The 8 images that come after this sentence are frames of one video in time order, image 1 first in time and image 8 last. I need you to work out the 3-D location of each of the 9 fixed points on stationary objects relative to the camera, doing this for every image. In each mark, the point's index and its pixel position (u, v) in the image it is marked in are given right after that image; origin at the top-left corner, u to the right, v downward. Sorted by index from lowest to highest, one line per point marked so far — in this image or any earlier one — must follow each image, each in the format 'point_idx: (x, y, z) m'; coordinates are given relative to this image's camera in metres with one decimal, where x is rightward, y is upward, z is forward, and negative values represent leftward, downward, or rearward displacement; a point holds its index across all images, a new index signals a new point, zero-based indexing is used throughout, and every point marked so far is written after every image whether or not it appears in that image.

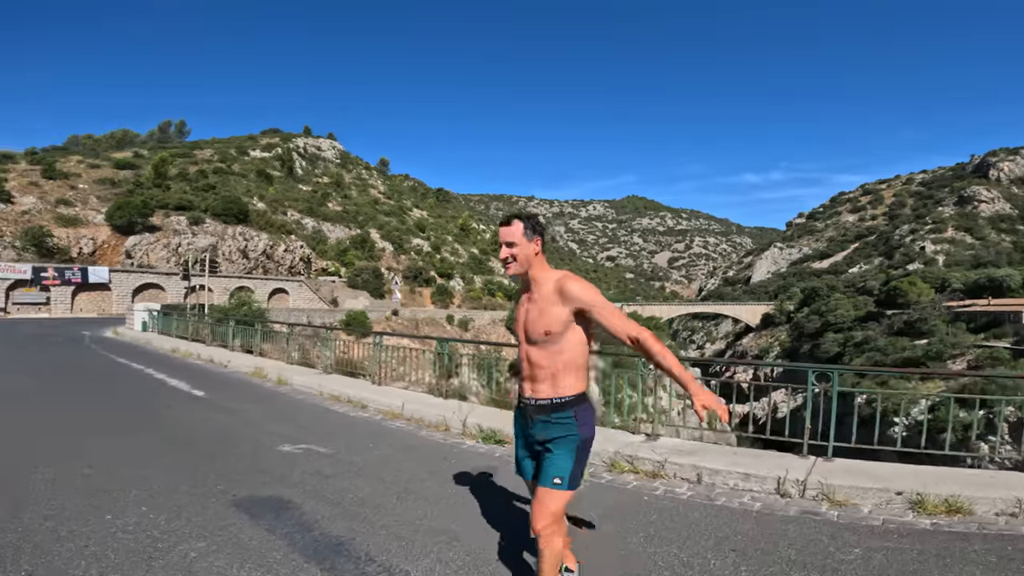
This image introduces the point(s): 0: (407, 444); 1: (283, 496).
0: (-1.0, -1.6, +5.9) m
1: (-1.6, -1.5, +4.0) m
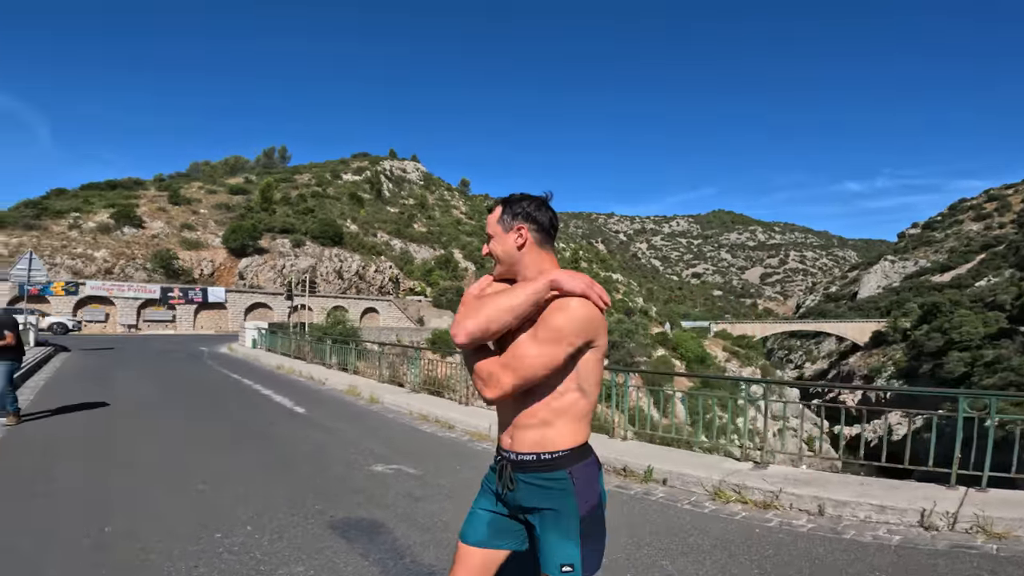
0: (-0.2, -1.8, +5.9) m
1: (-1.0, -1.6, +4.0) m
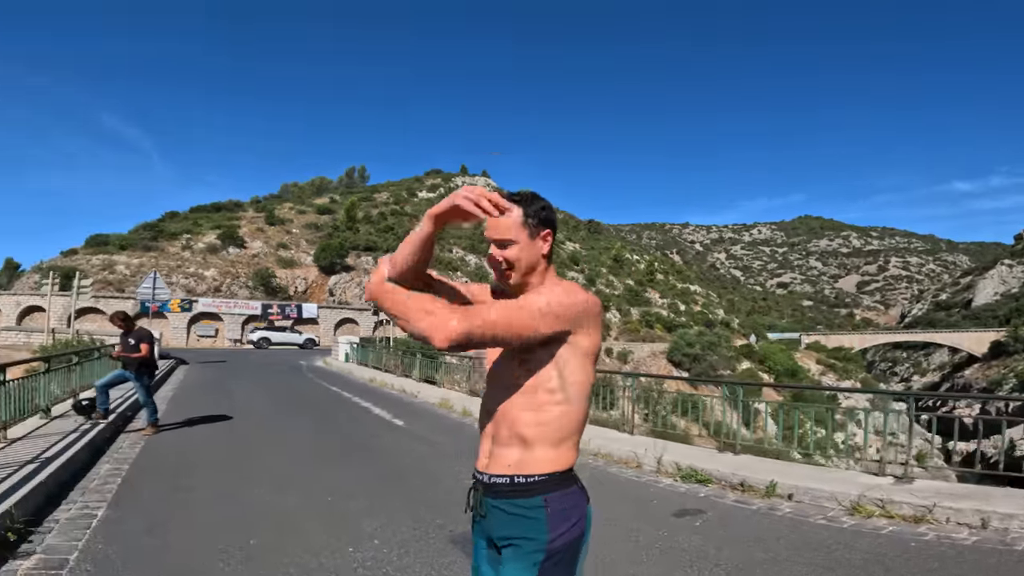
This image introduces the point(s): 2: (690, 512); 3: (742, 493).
0: (+0.9, -1.9, +5.9) m
1: (-0.2, -1.7, +4.1) m
2: (+1.6, -1.8, +4.9) m
3: (+1.7, -1.5, +4.4) m
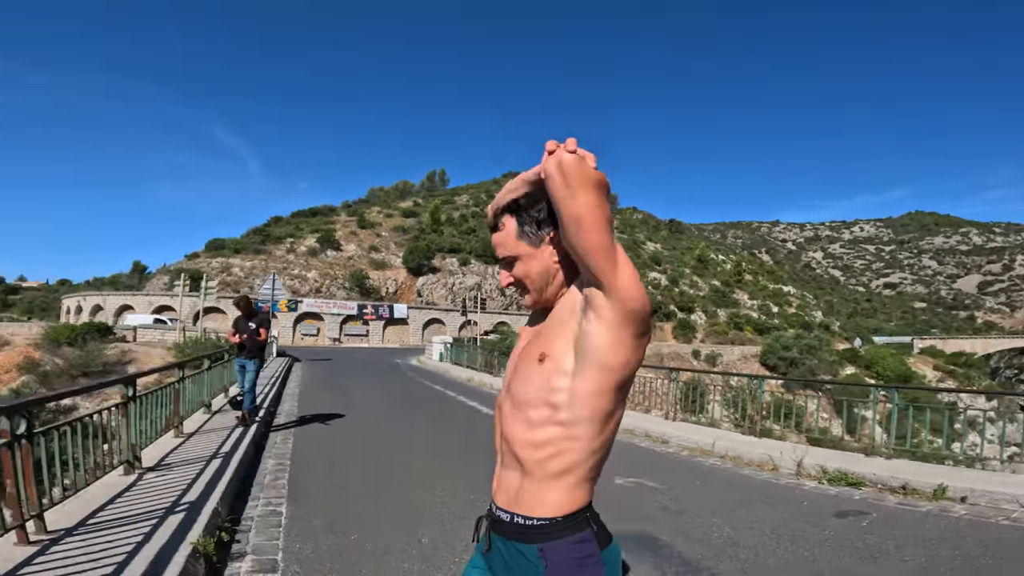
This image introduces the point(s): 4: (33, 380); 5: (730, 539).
0: (+2.3, -2.0, +6.0) m
1: (+1.0, -1.8, +4.4) m
2: (+2.9, -1.8, +4.9) m
3: (+2.9, -1.6, +4.4) m
4: (-14.2, -2.8, +17.5) m
5: (+1.6, -1.8, +4.3) m
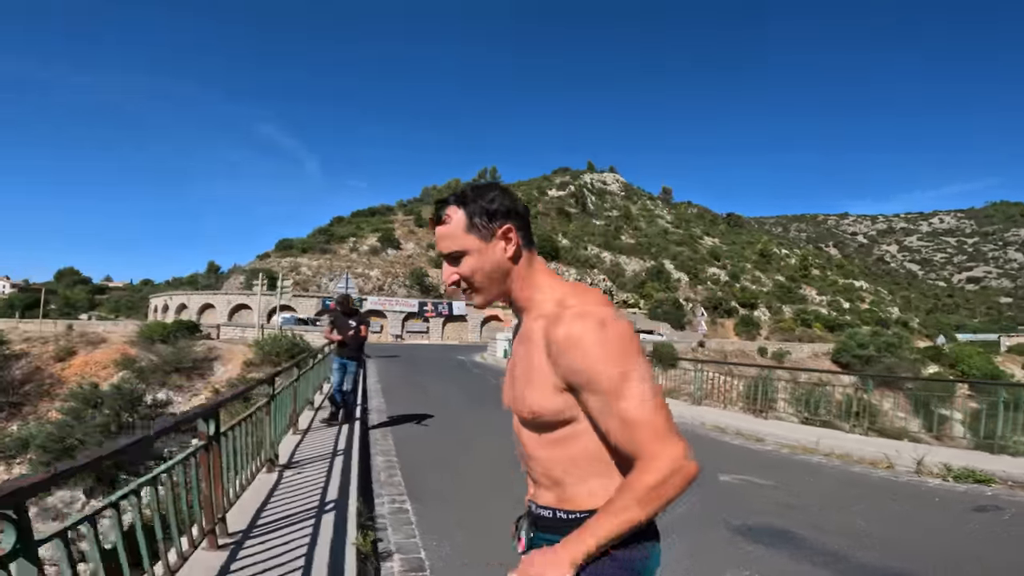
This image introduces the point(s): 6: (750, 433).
0: (+3.4, -1.9, +5.9) m
1: (+2.0, -1.7, +4.4) m
2: (+3.9, -1.8, +4.8) m
3: (+3.9, -1.5, +4.3) m
4: (-12.1, -2.8, +18.8) m
5: (+2.6, -1.8, +4.3) m
6: (+3.2, -2.0, +7.9) m
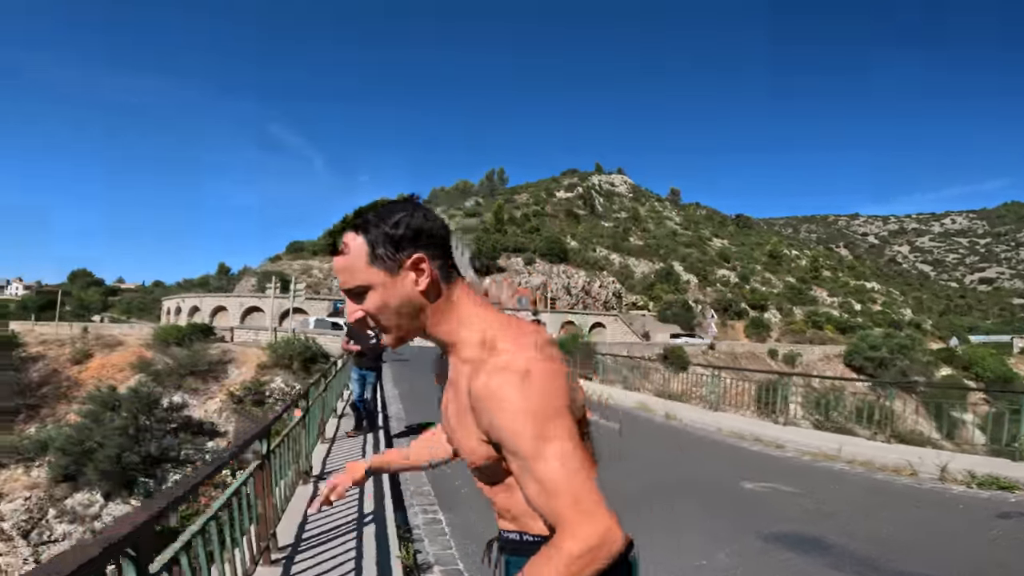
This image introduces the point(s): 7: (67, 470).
0: (+3.7, -2.0, +5.9) m
1: (+2.3, -1.8, +4.4) m
2: (+4.1, -1.9, +4.8) m
3: (+4.2, -1.6, +4.3) m
4: (-11.7, -2.9, +19.0) m
5: (+2.9, -1.8, +4.3) m
6: (+3.5, -2.0, +7.9) m
7: (-11.5, -4.7, +15.1) m
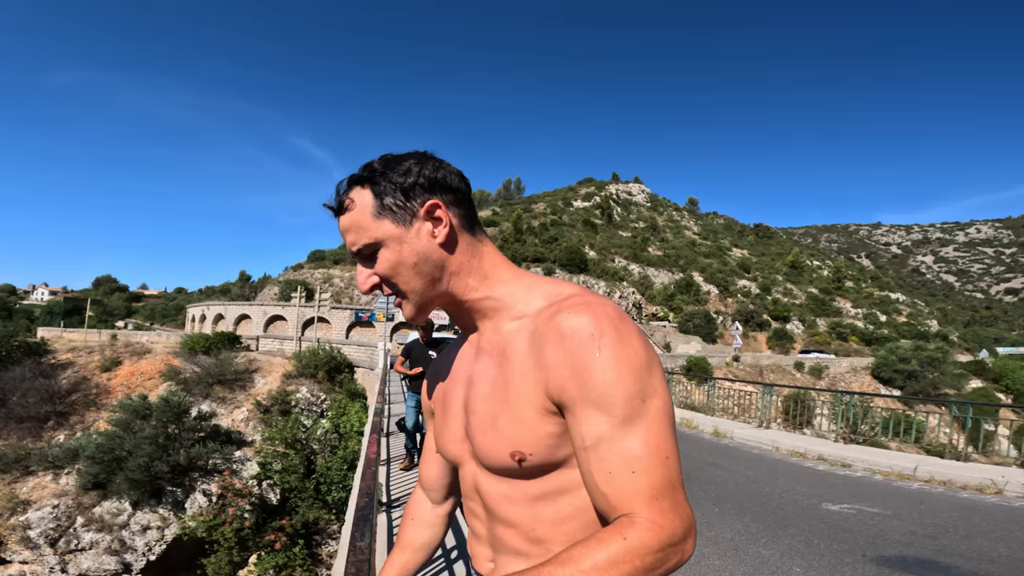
0: (+4.3, -2.1, +5.6) m
1: (+2.9, -1.9, +4.2) m
2: (+4.8, -2.0, +4.5) m
3: (+4.8, -1.7, +4.0) m
4: (-10.8, -3.2, +19.0) m
5: (+3.5, -1.9, +4.1) m
6: (+4.2, -2.2, +7.7) m
7: (-10.6, -4.9, +15.0) m
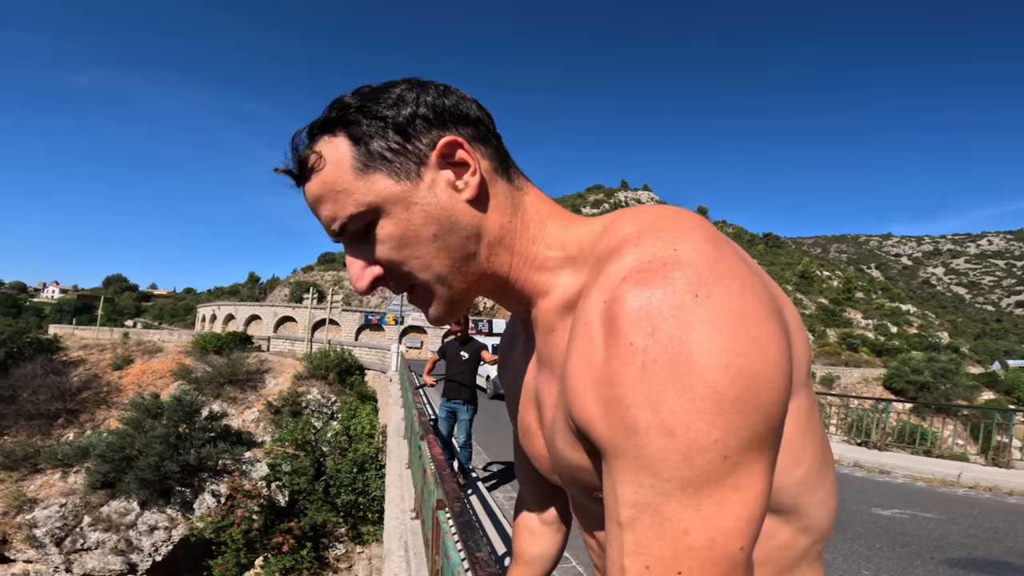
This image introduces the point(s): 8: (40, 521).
0: (+4.7, -2.1, +5.4) m
1: (+3.2, -1.8, +4.0) m
2: (+5.1, -2.0, +4.3) m
3: (+5.1, -1.7, +3.8) m
4: (-10.3, -3.2, +18.9) m
5: (+3.8, -1.9, +3.9) m
6: (+4.6, -2.2, +7.5) m
7: (-10.3, -4.8, +14.9) m
8: (-11.6, -5.7, +14.5) m
